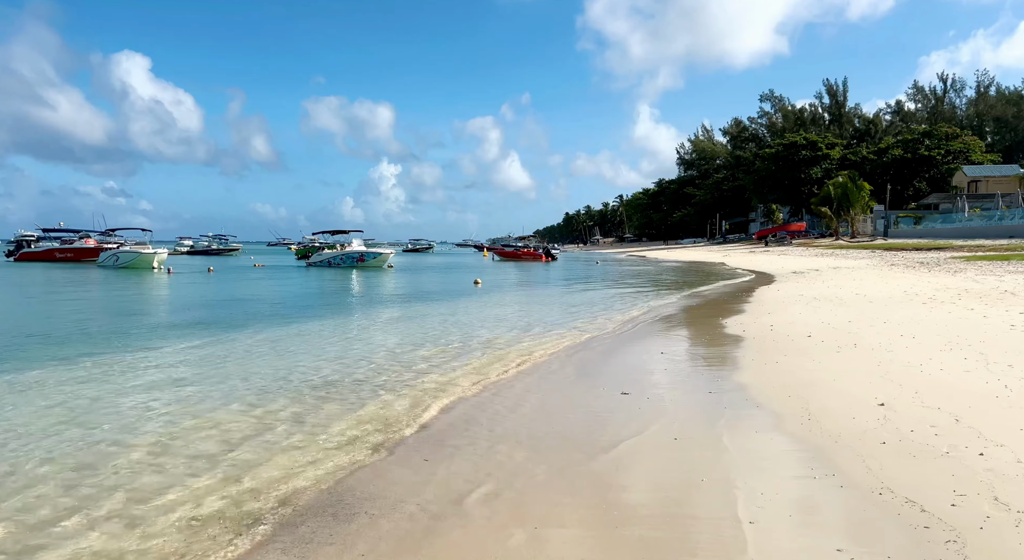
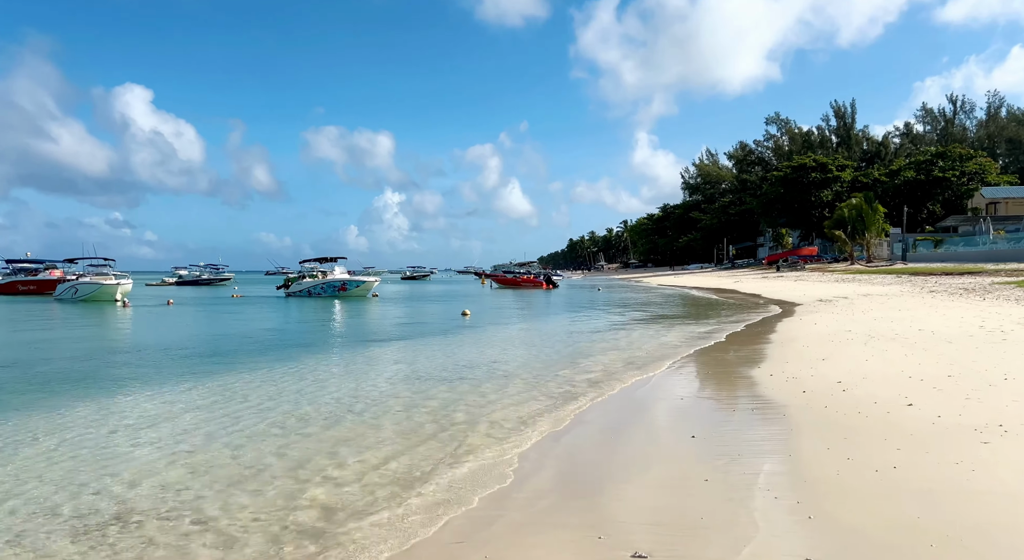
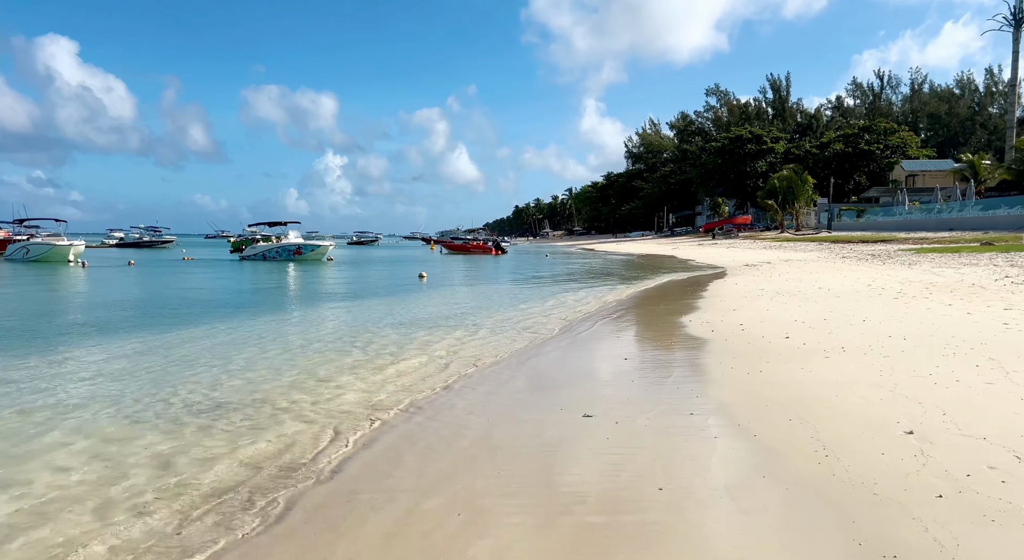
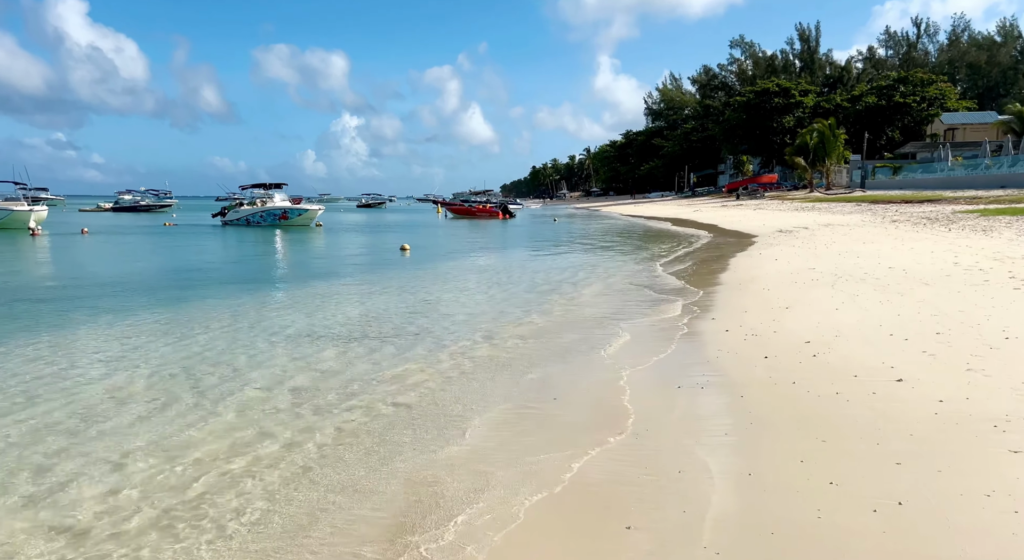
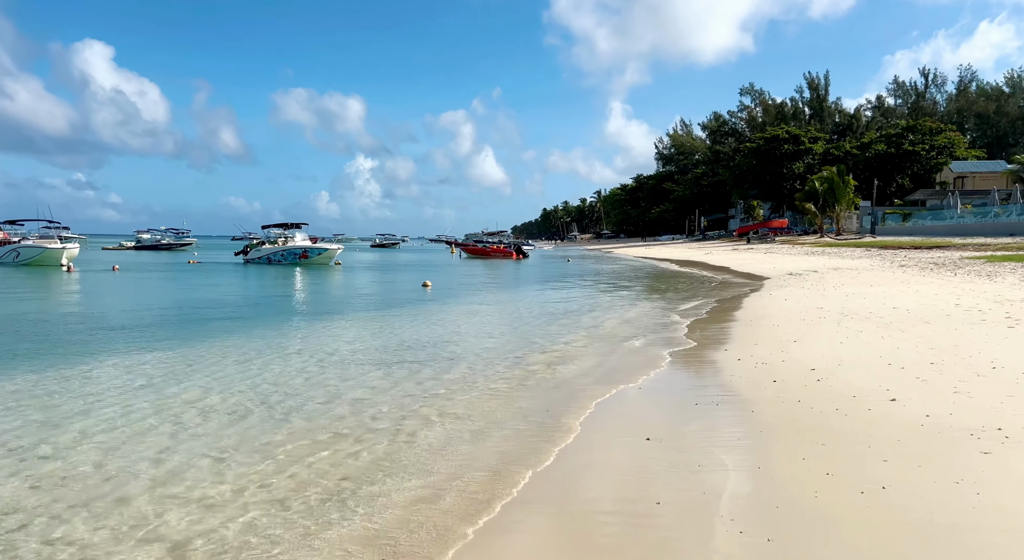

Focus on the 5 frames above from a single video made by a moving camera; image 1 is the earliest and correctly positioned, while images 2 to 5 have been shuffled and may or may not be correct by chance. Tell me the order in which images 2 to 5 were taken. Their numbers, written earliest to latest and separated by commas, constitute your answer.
3, 2, 5, 4
